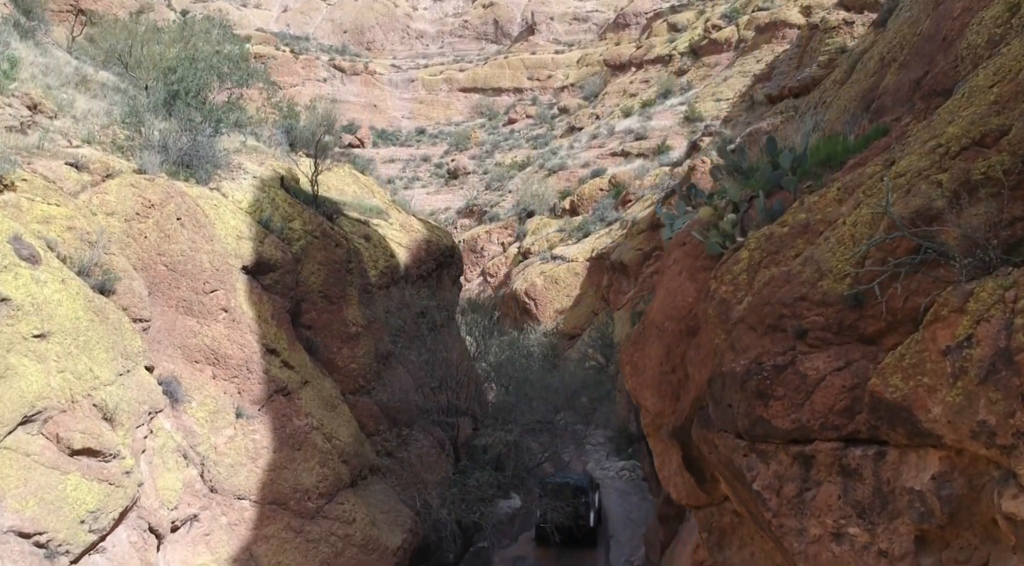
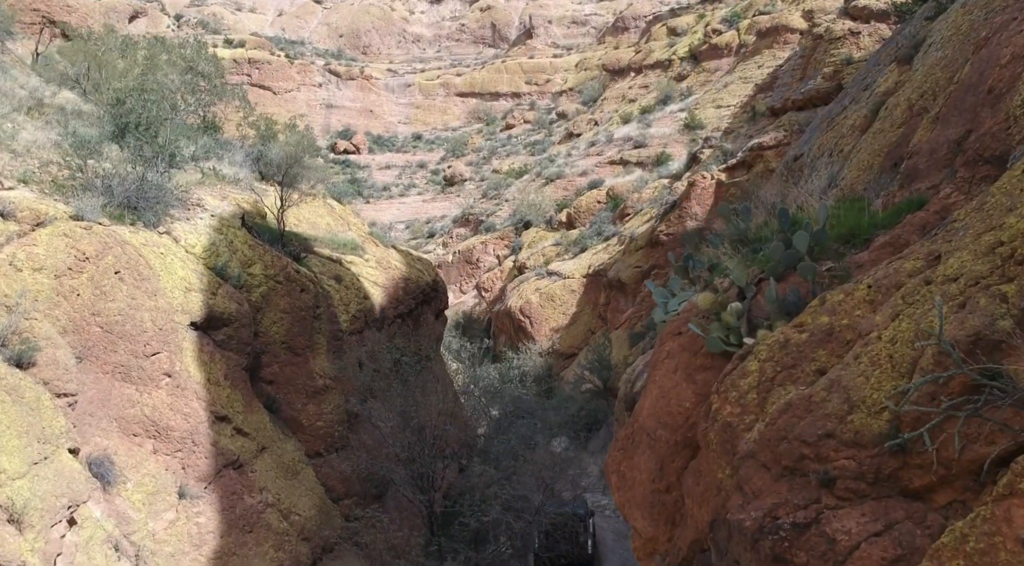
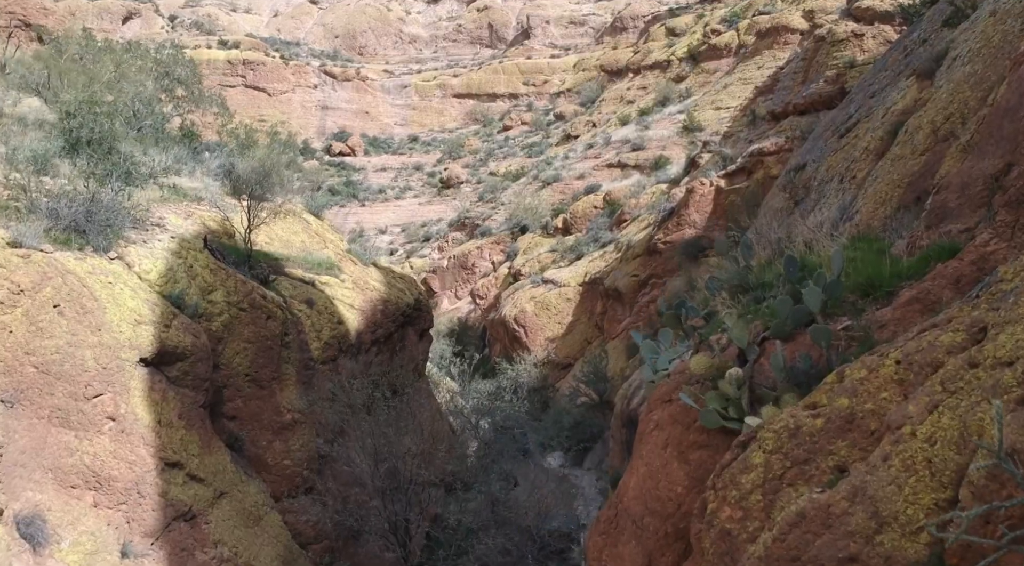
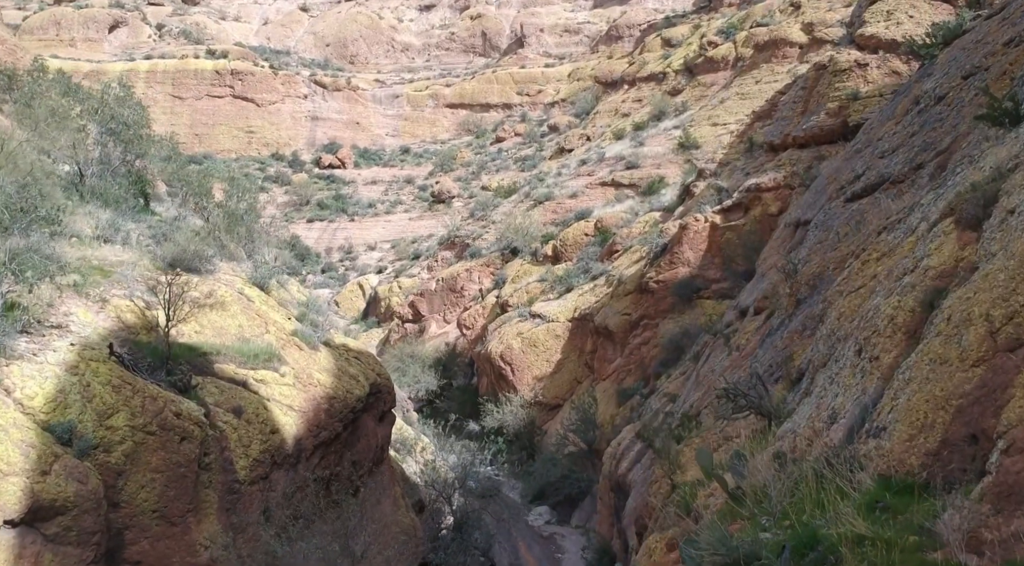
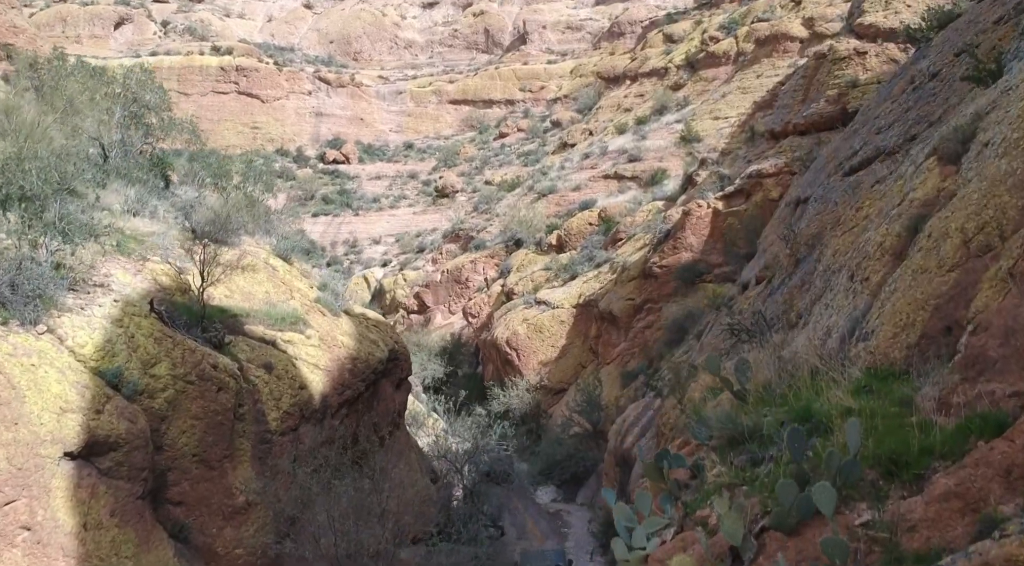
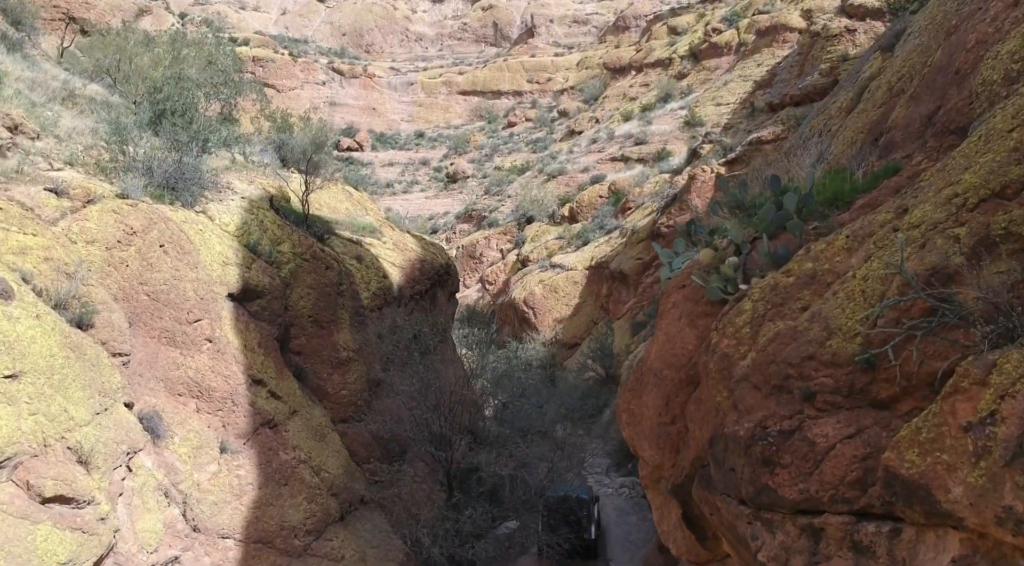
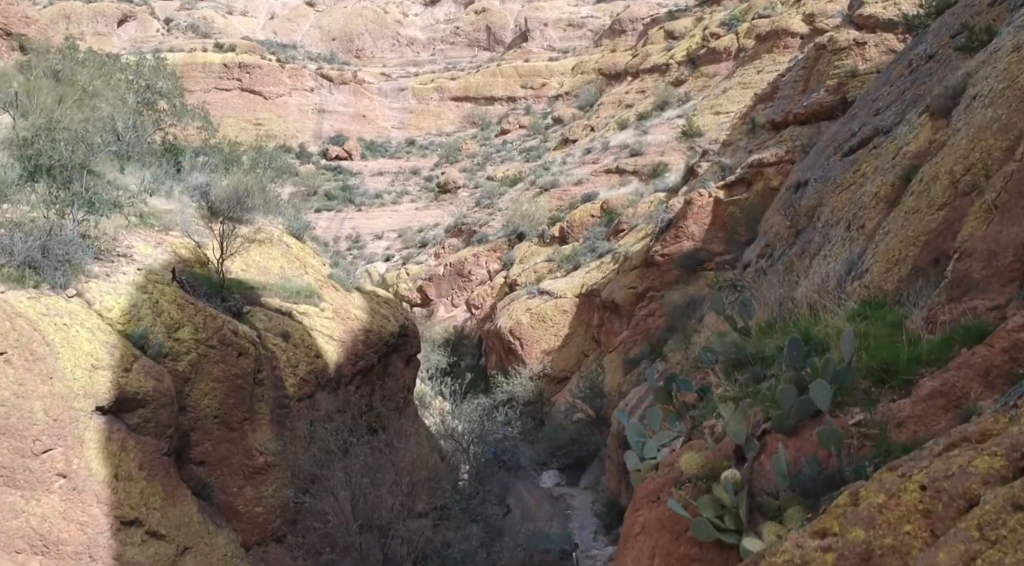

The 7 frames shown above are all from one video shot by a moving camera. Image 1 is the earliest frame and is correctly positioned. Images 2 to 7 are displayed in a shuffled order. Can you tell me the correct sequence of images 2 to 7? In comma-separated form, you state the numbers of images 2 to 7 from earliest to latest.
6, 2, 3, 7, 5, 4
